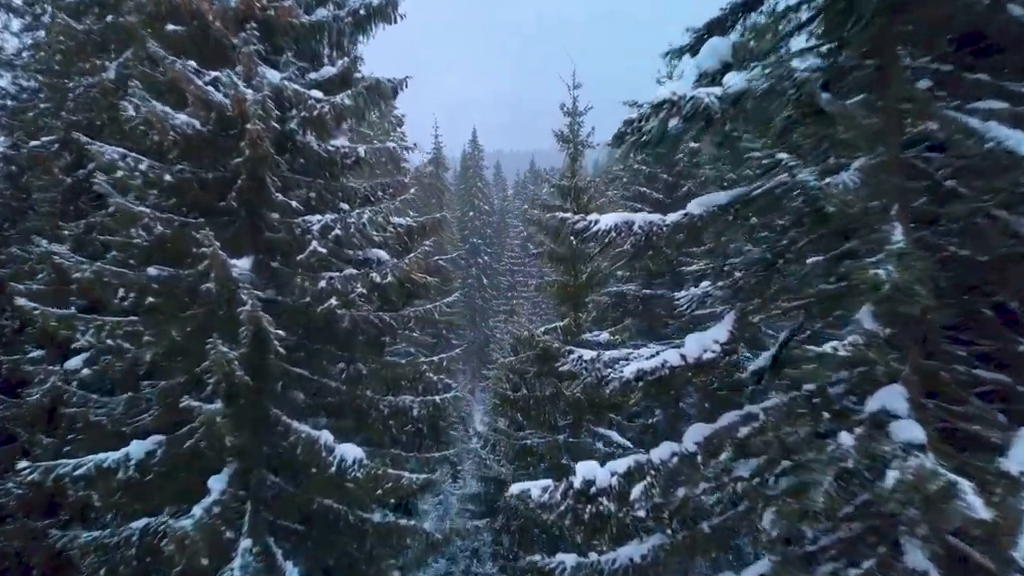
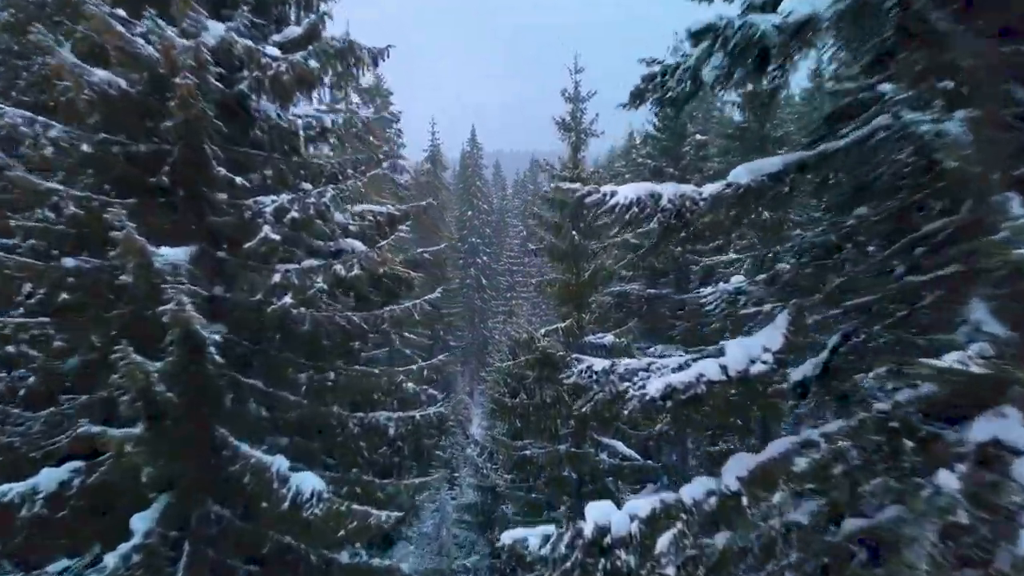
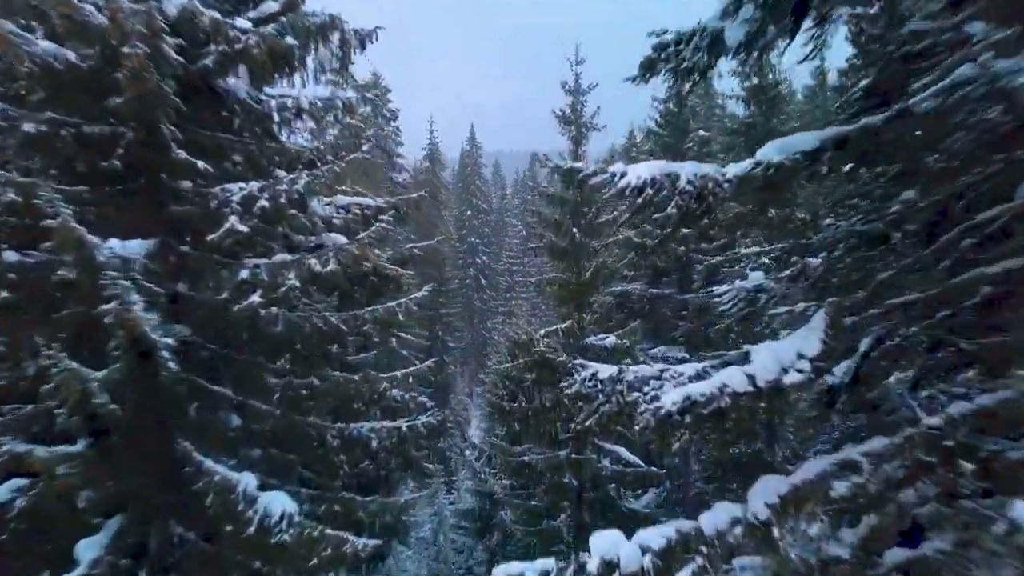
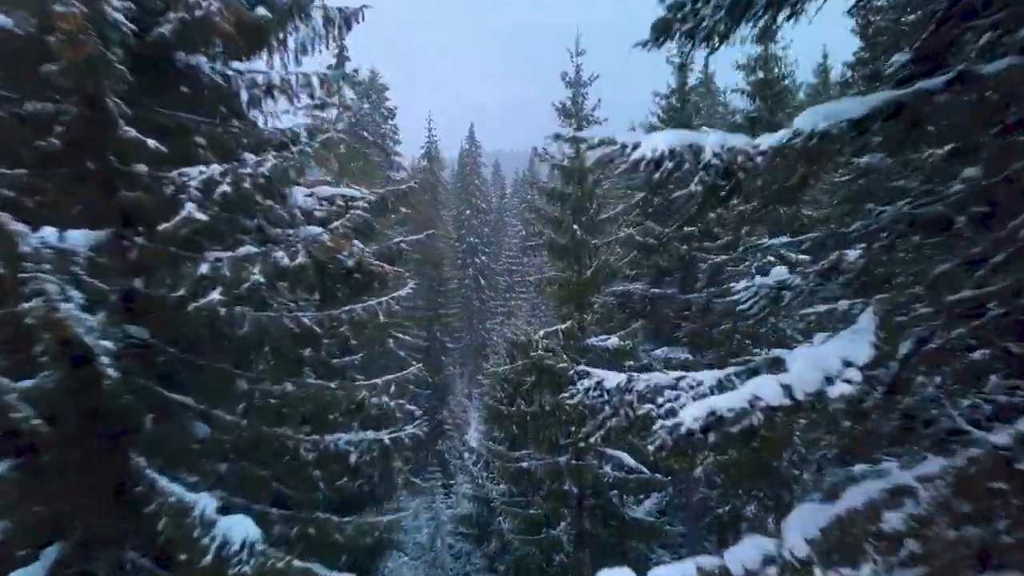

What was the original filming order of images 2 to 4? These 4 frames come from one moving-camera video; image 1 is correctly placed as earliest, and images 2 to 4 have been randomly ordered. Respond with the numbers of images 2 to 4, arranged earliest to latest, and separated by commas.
2, 3, 4
